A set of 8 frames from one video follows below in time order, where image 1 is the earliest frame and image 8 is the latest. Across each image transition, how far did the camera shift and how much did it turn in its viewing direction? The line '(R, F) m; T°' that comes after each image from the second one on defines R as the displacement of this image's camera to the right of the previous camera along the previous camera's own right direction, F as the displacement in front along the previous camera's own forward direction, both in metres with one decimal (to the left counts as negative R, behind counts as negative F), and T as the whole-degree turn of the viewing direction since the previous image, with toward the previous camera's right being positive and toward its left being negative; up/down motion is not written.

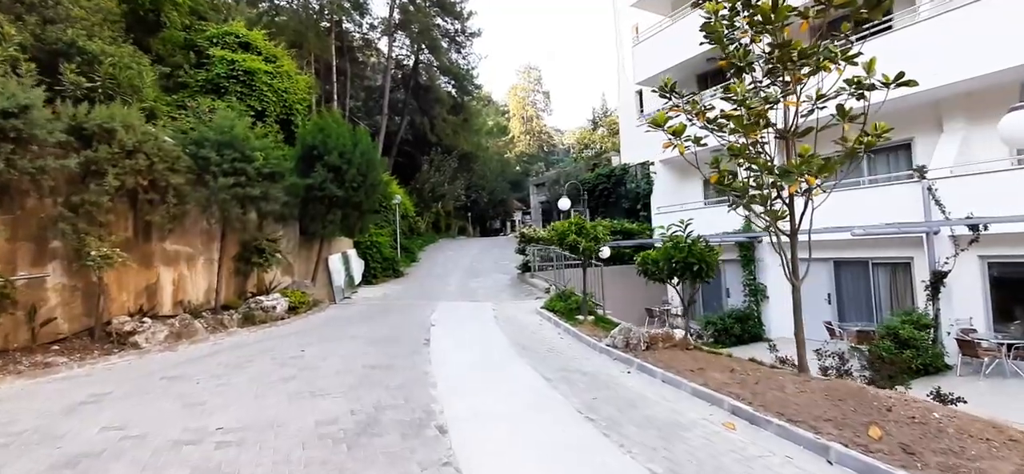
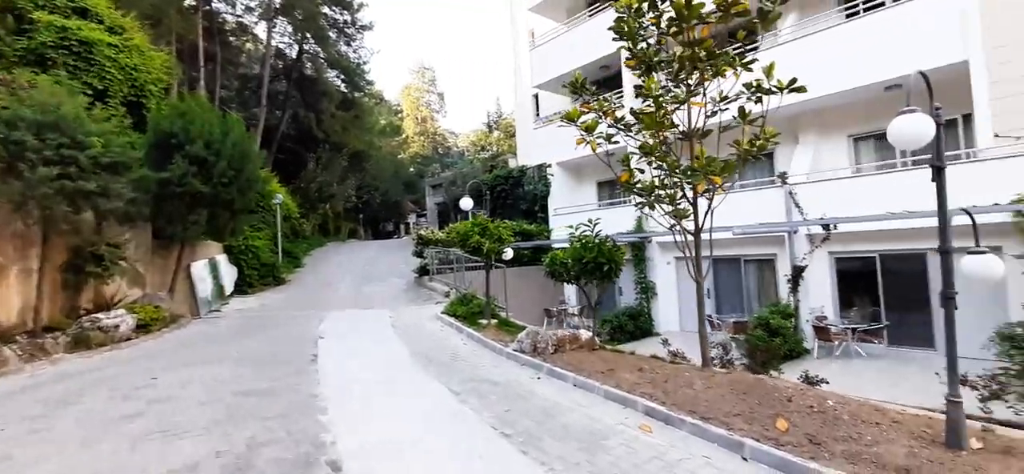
(-0.1, +0.5) m; +12°
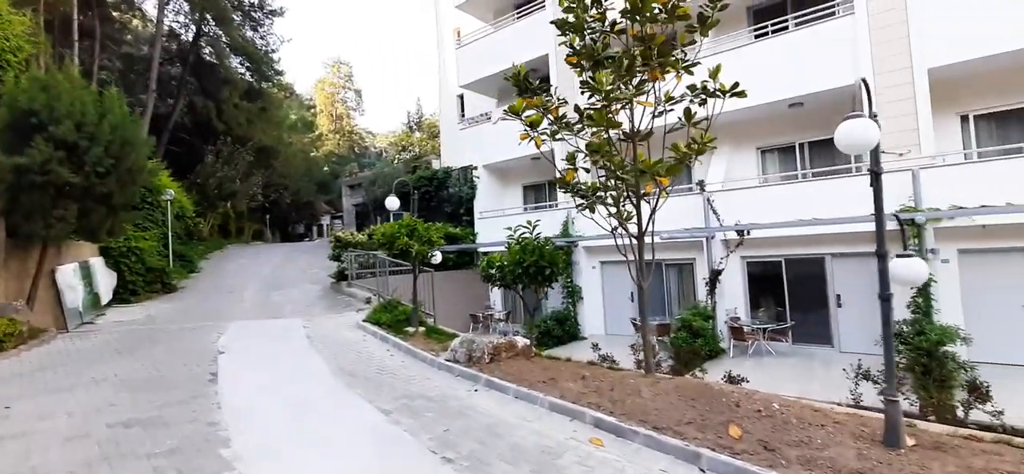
(-0.2, +0.4) m; +10°
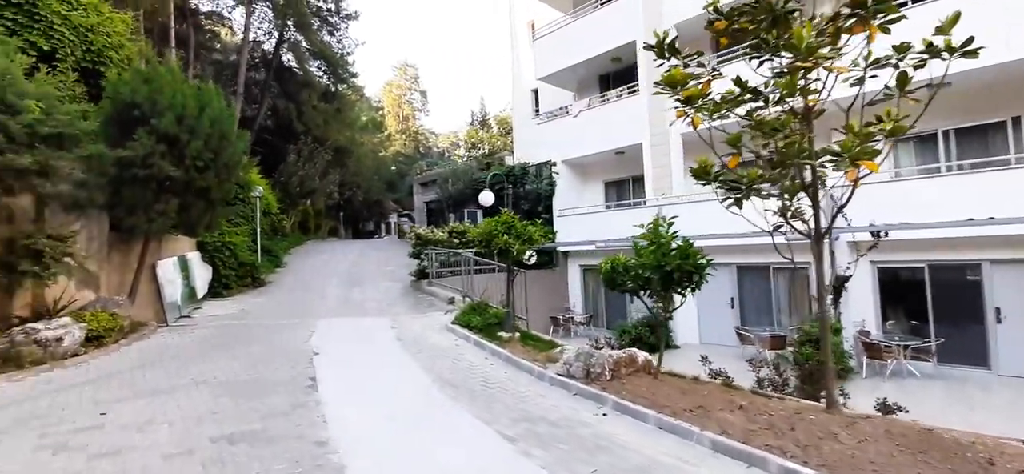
(-0.8, +0.7) m; -7°
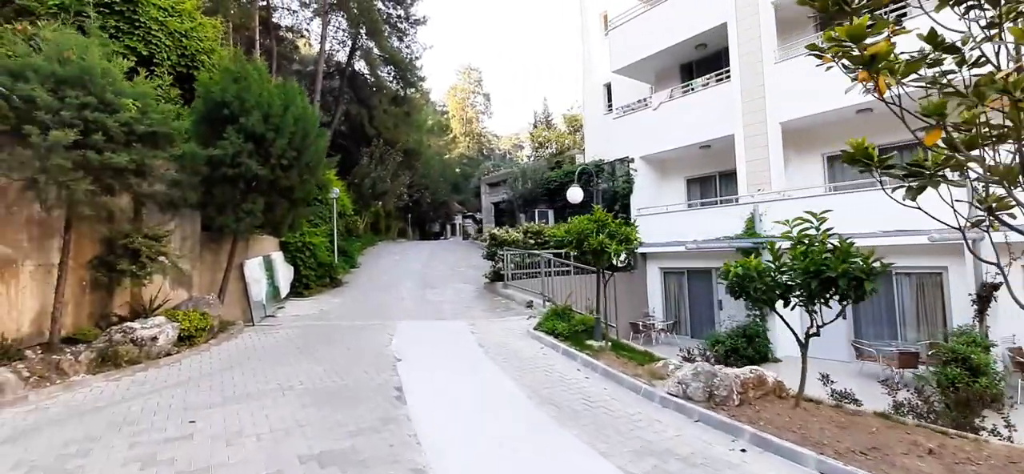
(-0.5, +0.6) m; -7°
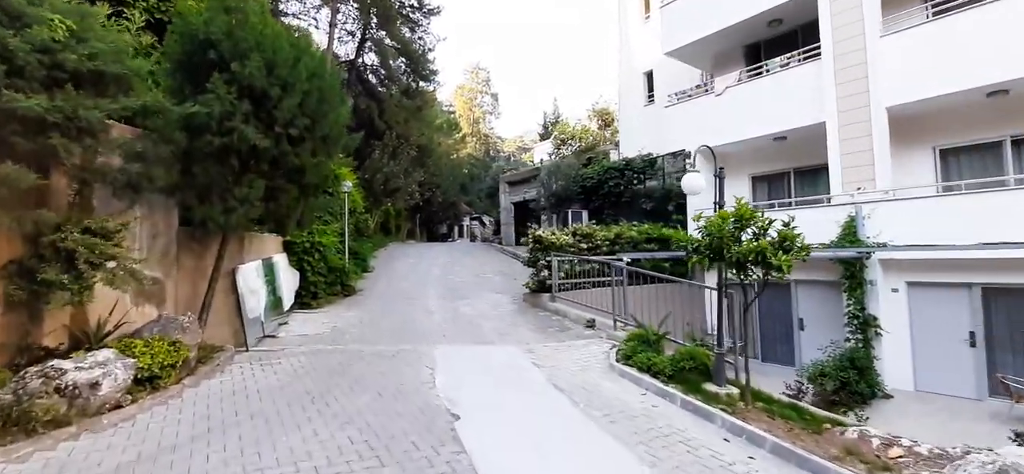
(-1.0, +2.1) m; 0°
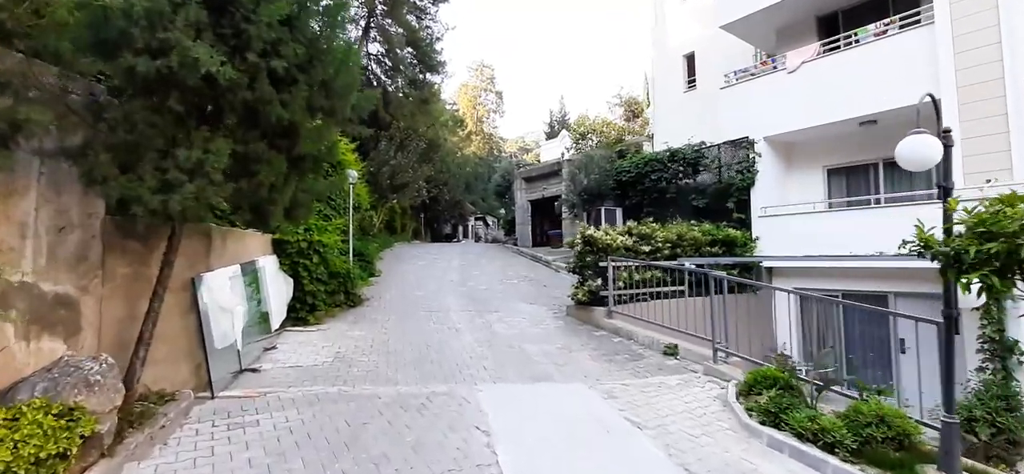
(-0.8, +2.0) m; 0°
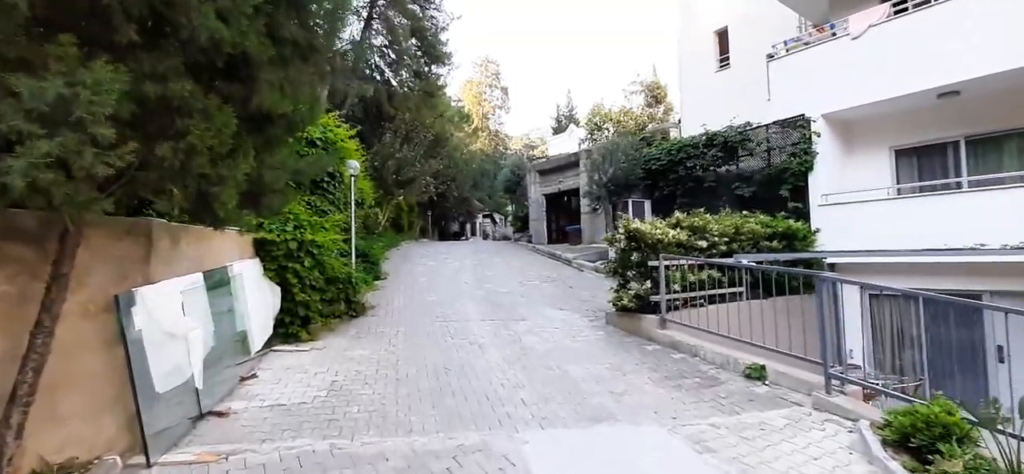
(-0.4, +1.4) m; -1°
